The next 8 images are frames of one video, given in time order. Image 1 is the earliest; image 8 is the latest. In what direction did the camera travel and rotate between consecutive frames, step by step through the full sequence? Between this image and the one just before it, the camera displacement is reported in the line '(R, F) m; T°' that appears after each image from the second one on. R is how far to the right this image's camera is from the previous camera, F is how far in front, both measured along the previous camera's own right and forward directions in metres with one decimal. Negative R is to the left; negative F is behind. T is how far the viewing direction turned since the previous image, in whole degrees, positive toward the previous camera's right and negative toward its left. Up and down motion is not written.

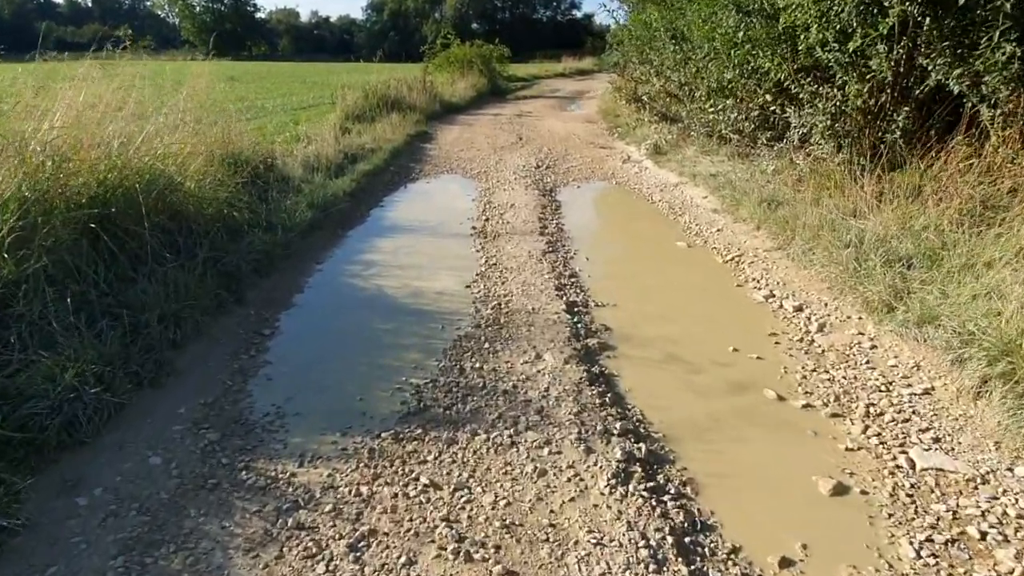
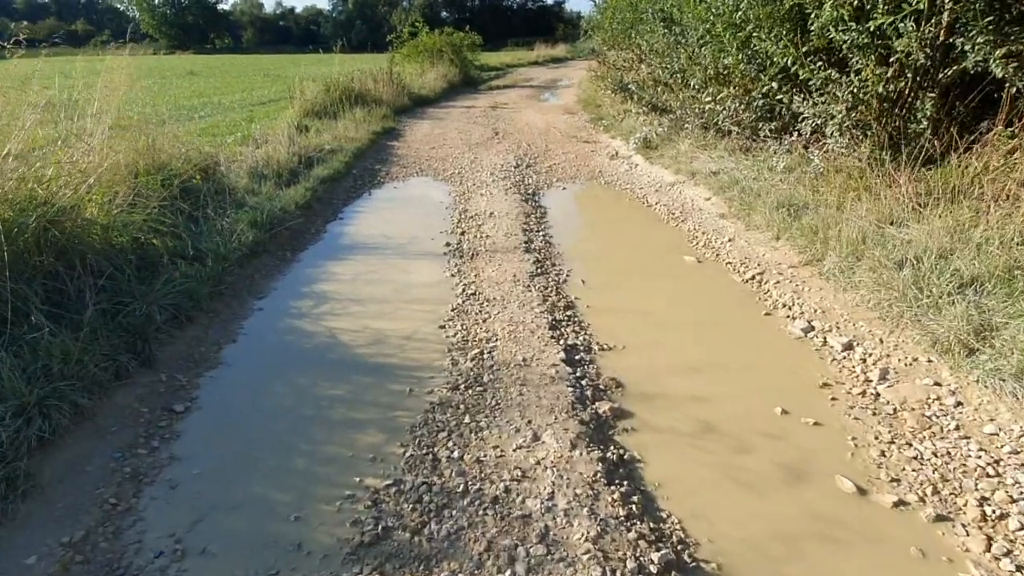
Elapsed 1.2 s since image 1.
(0.0, +1.1) m; +2°
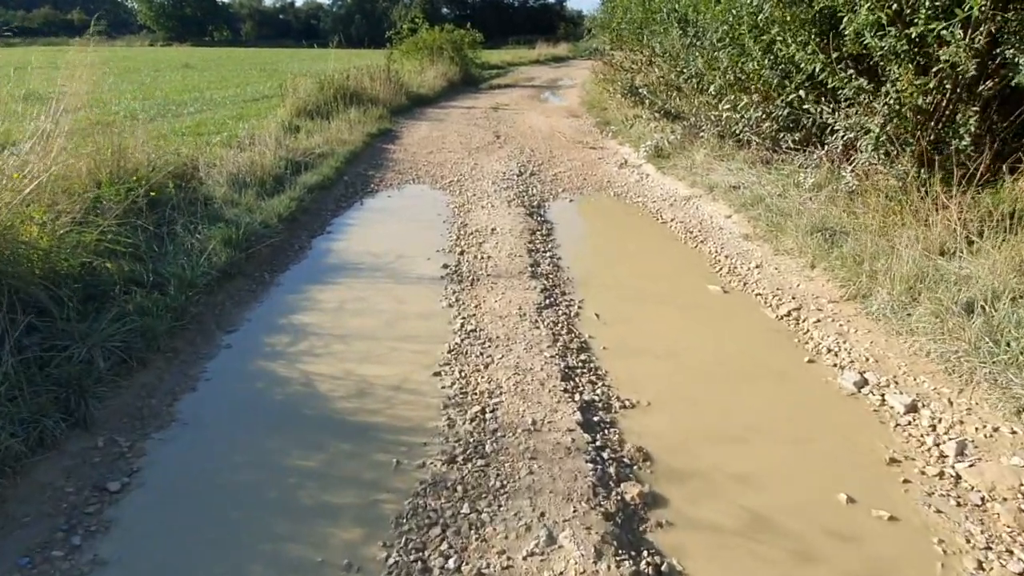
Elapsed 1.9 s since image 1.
(-0.1, +0.7) m; 0°
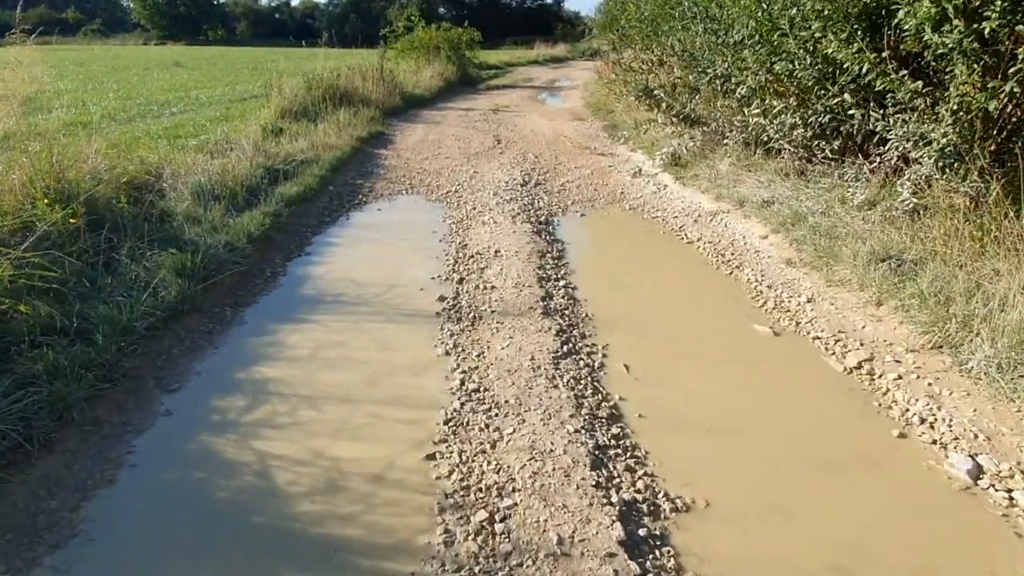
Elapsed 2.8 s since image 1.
(-0.1, +0.9) m; 0°
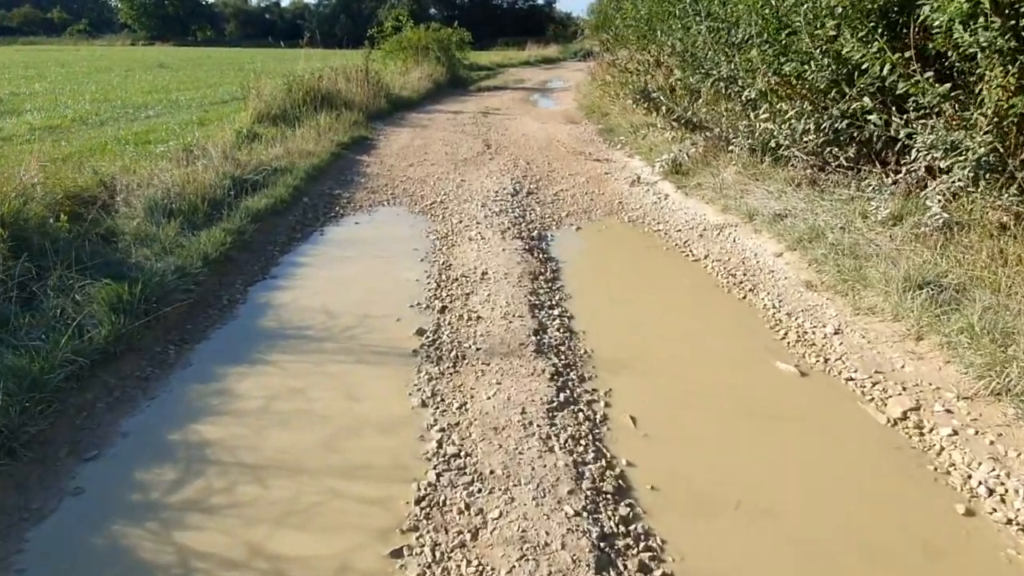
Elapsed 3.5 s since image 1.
(0.0, +0.6) m; +1°
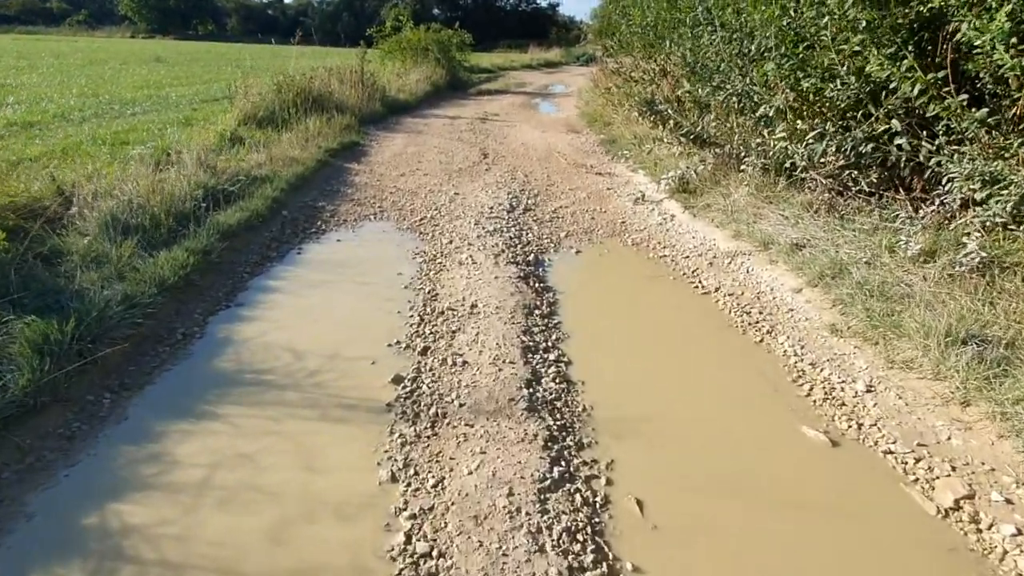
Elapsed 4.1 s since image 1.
(0.0, +0.5) m; 0°
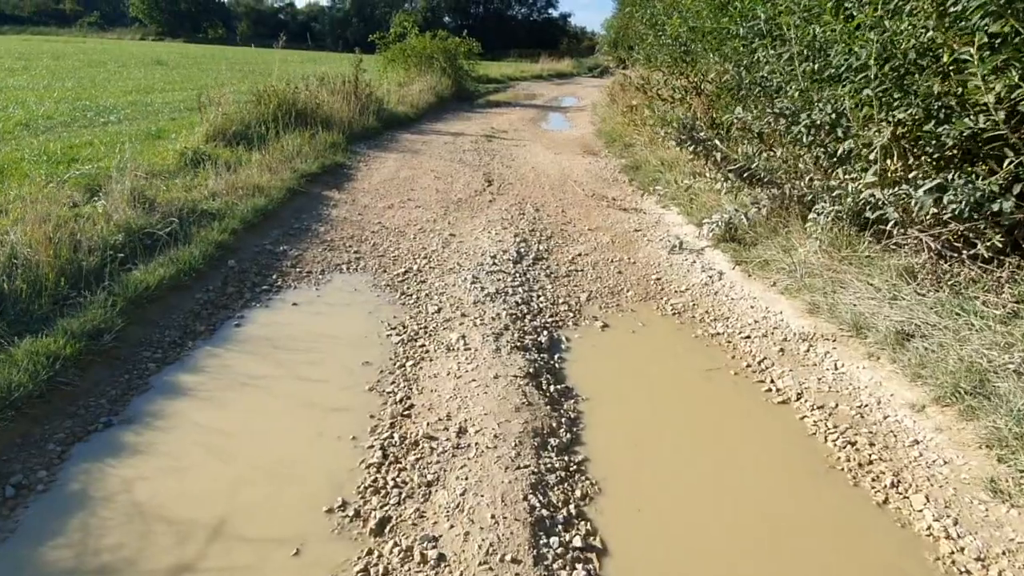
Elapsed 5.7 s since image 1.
(0.0, +1.5) m; 0°
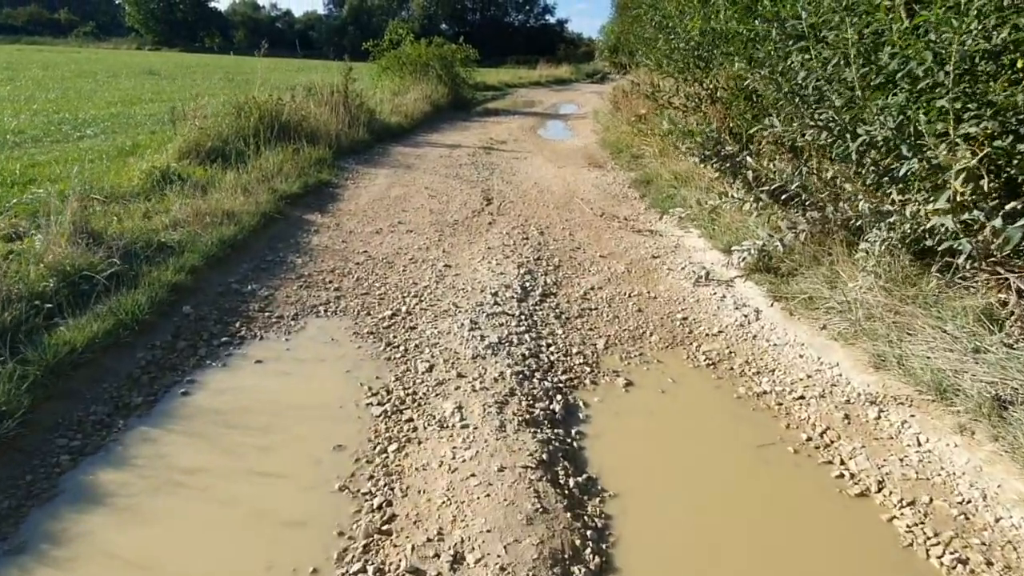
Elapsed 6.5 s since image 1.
(0.0, +0.8) m; 0°
